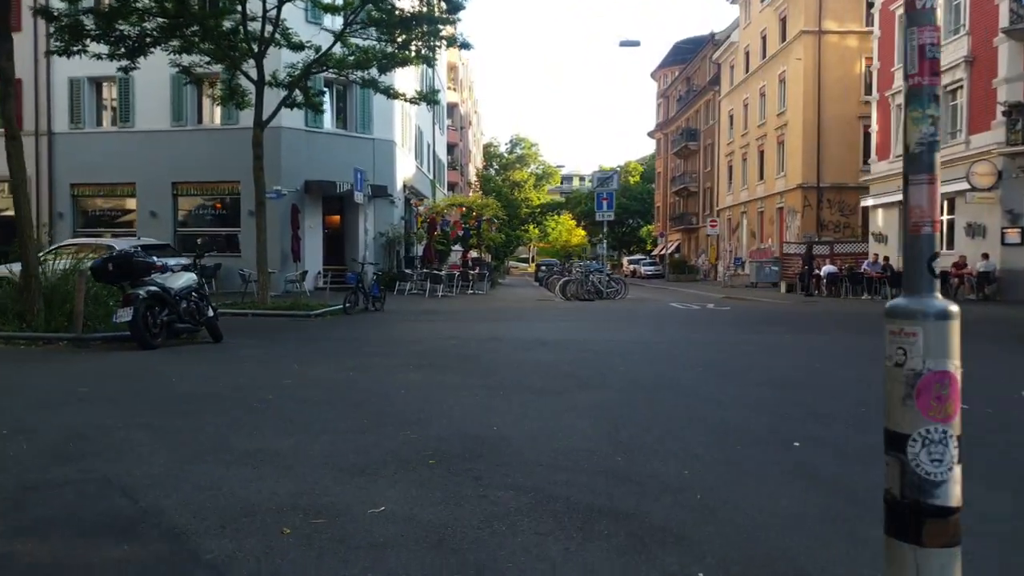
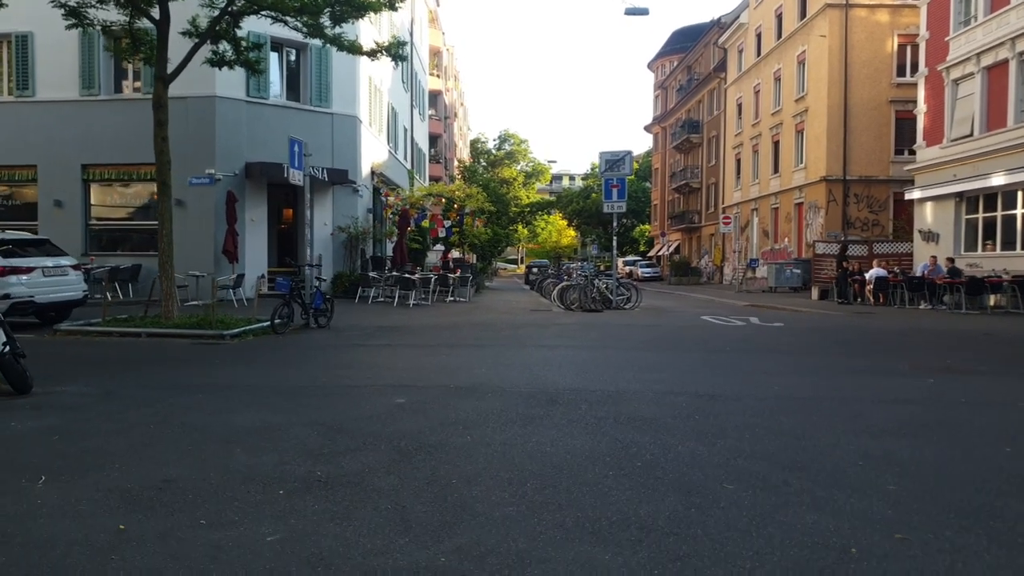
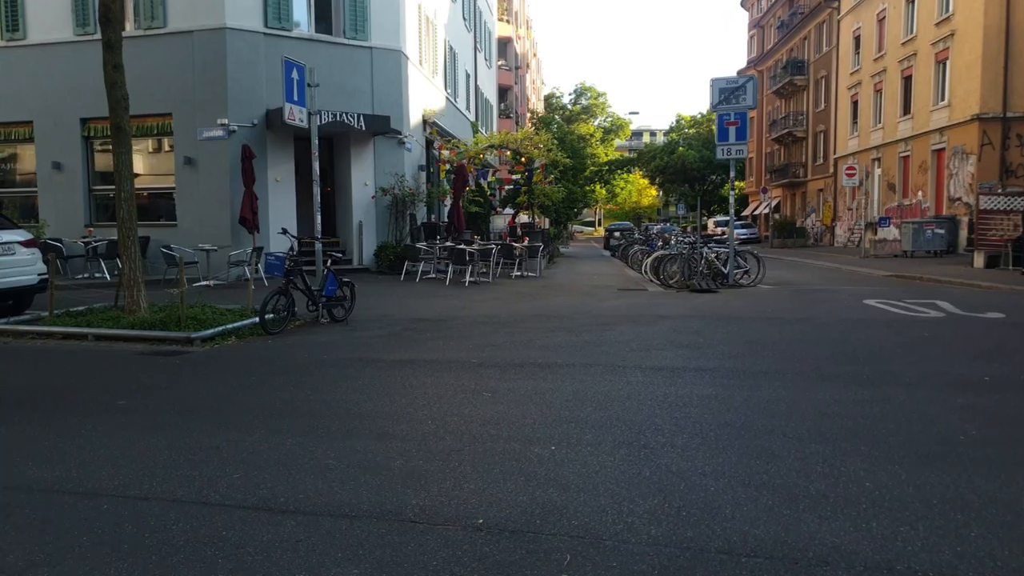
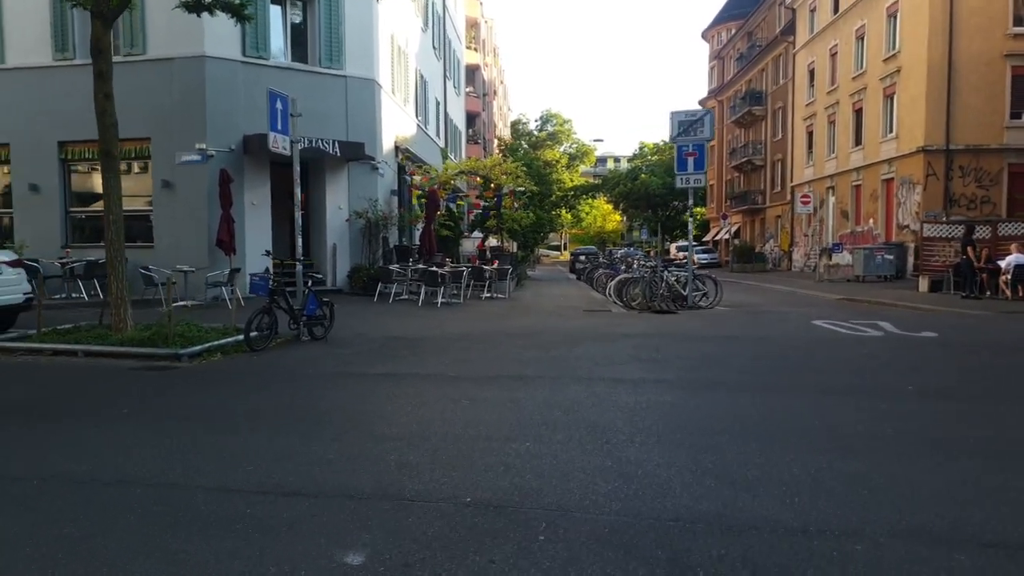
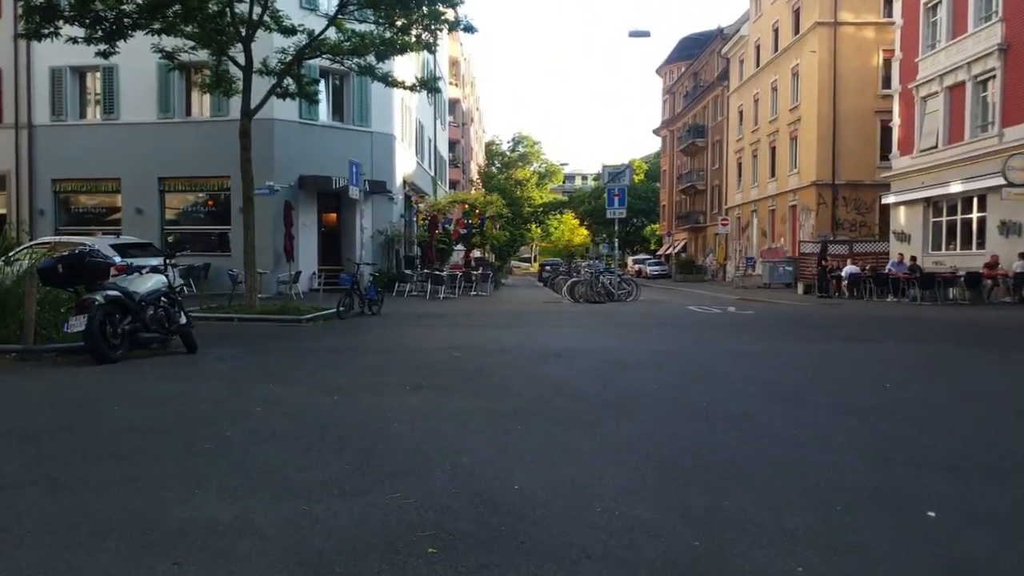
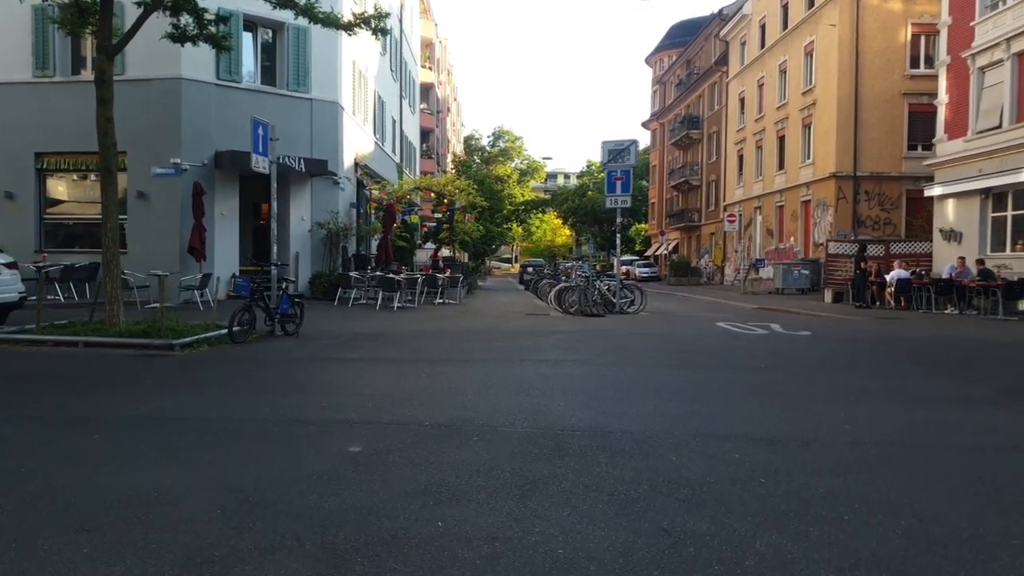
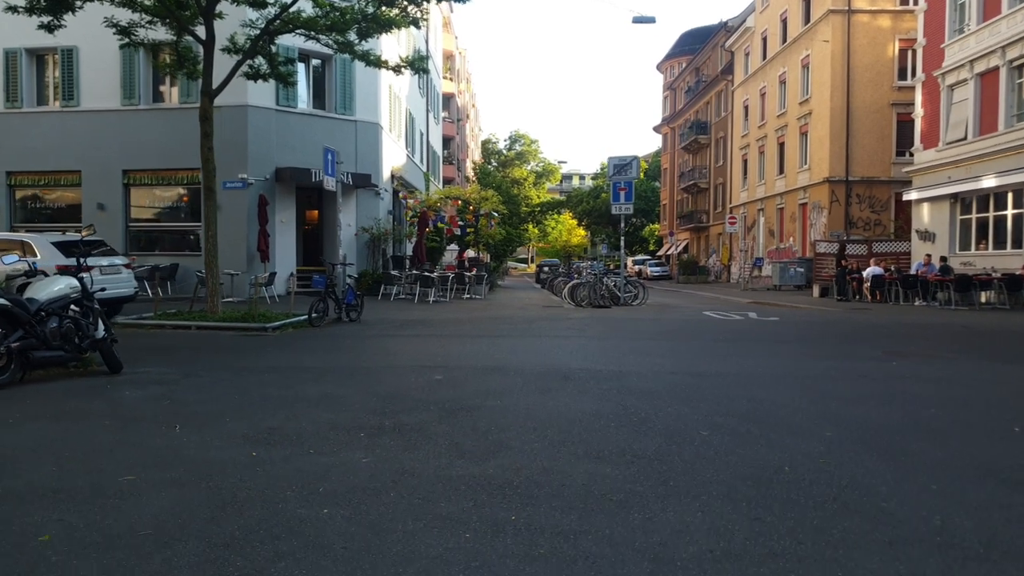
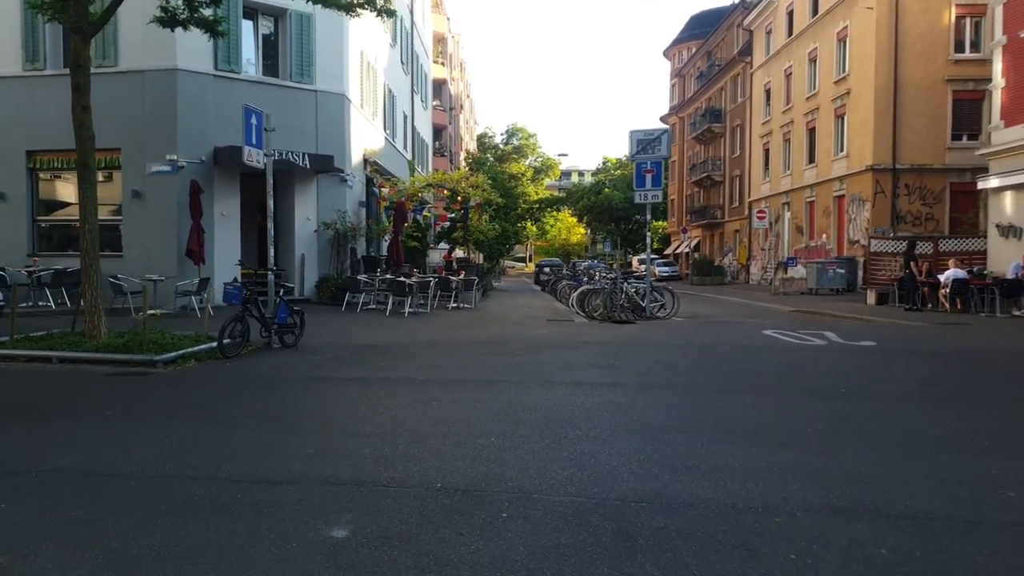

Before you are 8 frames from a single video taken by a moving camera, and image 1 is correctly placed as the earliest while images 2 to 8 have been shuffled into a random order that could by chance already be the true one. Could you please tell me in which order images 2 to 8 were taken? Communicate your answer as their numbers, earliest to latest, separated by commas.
5, 7, 2, 6, 8, 4, 3
